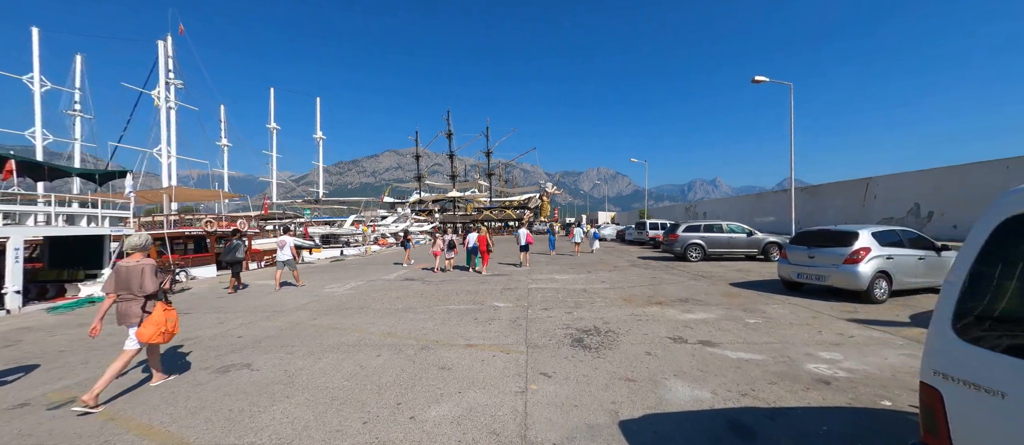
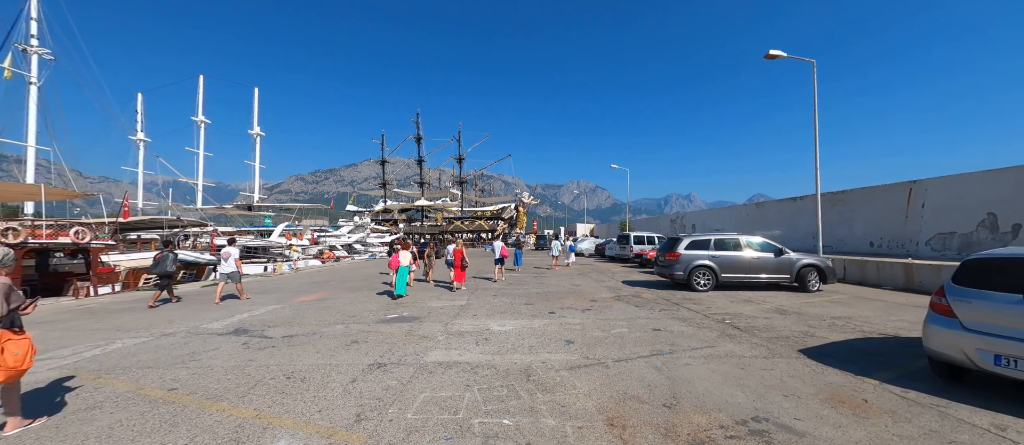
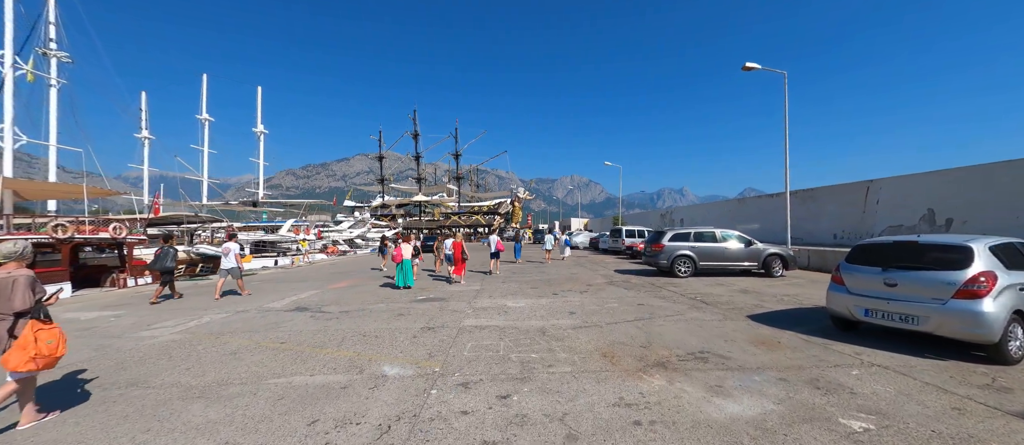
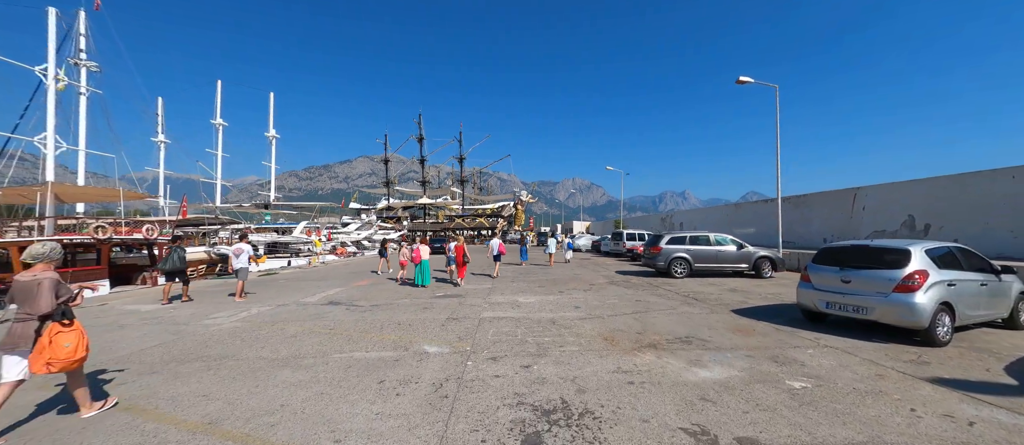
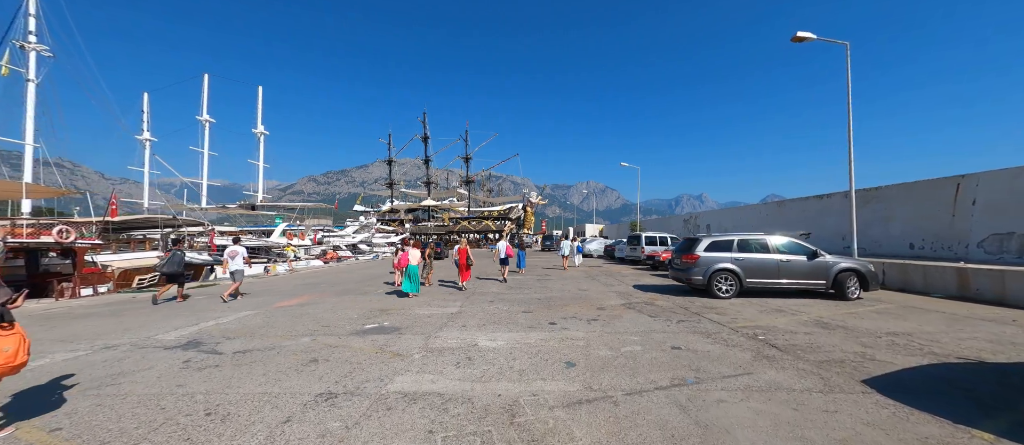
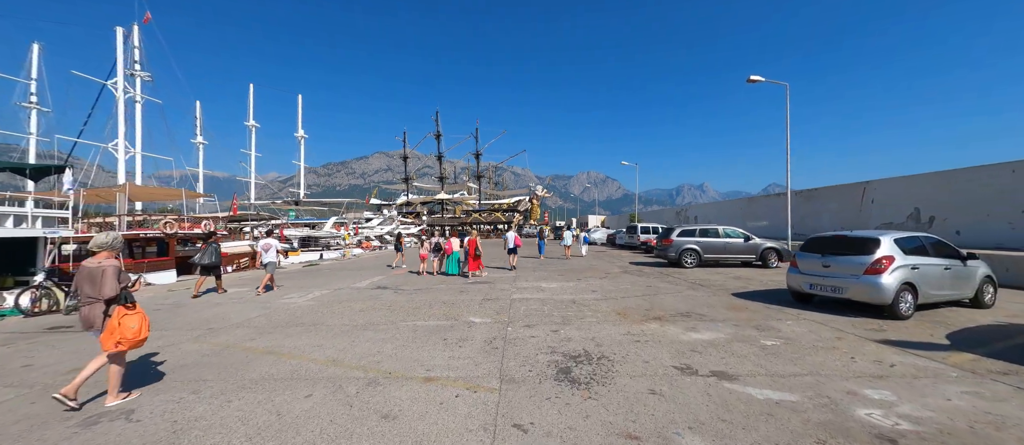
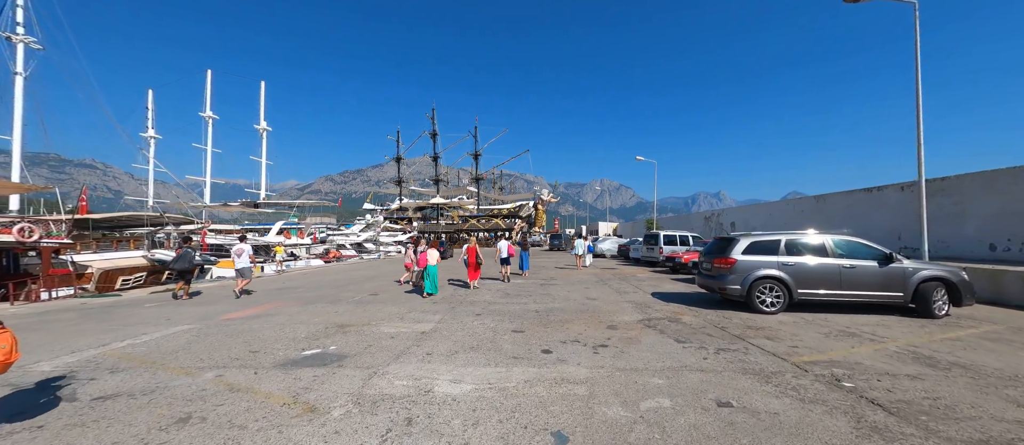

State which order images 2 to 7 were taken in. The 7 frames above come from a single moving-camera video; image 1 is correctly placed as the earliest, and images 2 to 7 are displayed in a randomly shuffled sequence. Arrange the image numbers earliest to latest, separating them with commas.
6, 4, 3, 2, 5, 7
